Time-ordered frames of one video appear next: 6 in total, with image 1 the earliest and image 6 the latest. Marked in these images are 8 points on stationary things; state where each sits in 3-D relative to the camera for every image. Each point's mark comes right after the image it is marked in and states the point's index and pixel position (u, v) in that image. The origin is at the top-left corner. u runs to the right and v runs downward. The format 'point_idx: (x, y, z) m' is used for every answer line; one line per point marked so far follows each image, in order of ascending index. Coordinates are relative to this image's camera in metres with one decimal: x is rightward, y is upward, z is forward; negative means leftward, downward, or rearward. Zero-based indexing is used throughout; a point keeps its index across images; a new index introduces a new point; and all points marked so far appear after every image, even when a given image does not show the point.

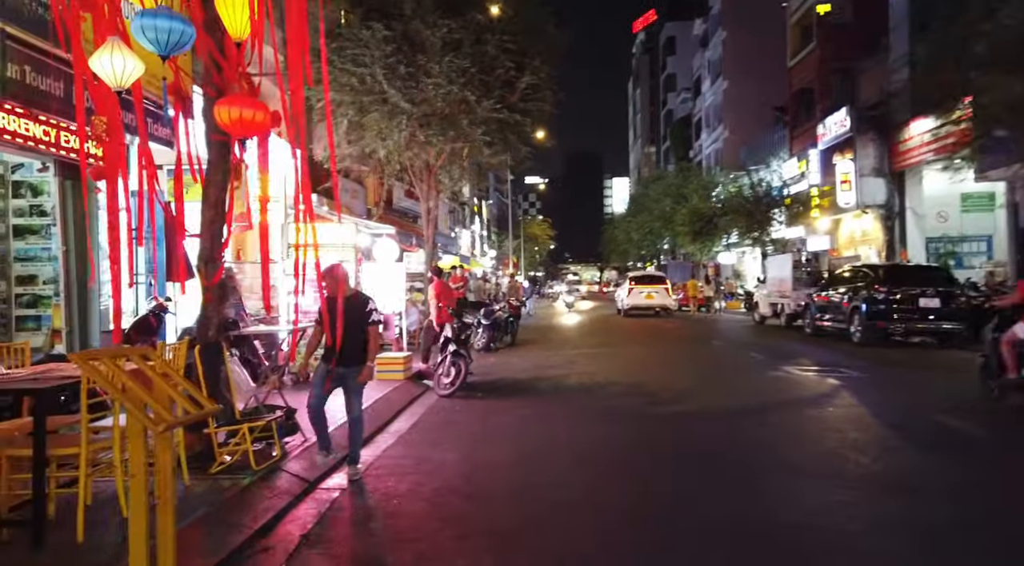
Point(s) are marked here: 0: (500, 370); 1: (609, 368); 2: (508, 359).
0: (-0.2, -1.7, +14.1) m
1: (+1.9, -1.7, +14.1) m
2: (-0.1, -1.7, +16.5) m
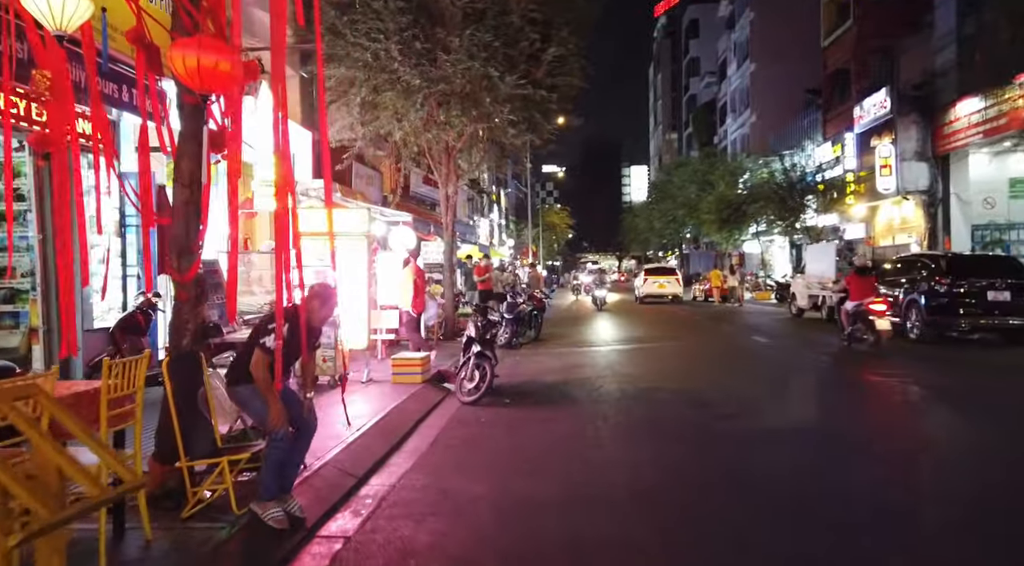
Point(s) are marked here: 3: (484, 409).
0: (+0.3, -1.6, +12.9) m
1: (+2.4, -1.5, +12.8) m
2: (+0.5, -1.6, +15.2) m
3: (-0.3, -1.7, +9.6) m
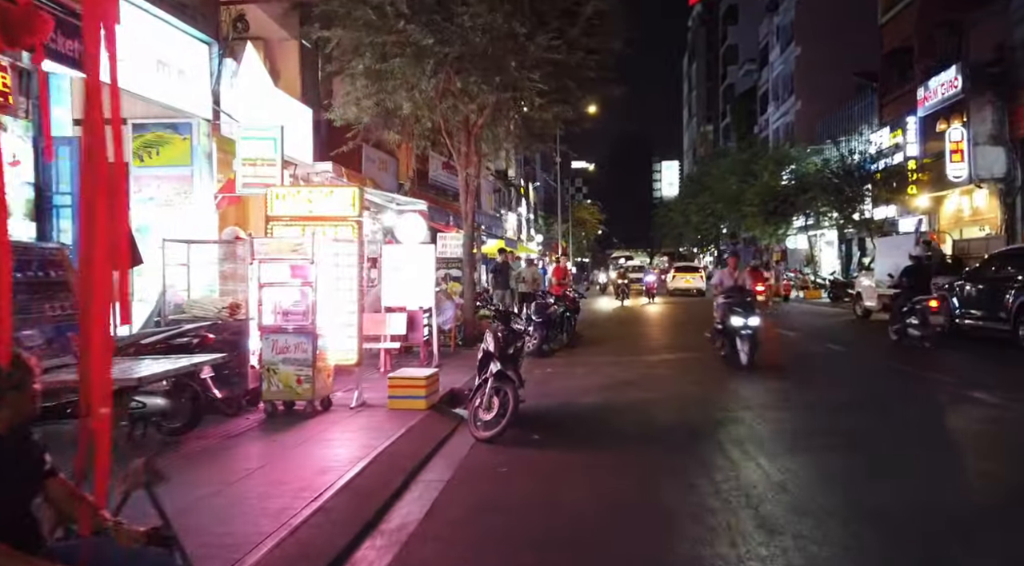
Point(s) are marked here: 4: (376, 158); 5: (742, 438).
0: (+0.7, -1.6, +10.4) m
1: (+2.8, -1.5, +10.3) m
2: (+1.0, -1.5, +12.7) m
3: (0.0, -1.7, +7.2) m
4: (-3.6, +3.3, +19.2) m
5: (+2.4, -1.6, +7.5) m
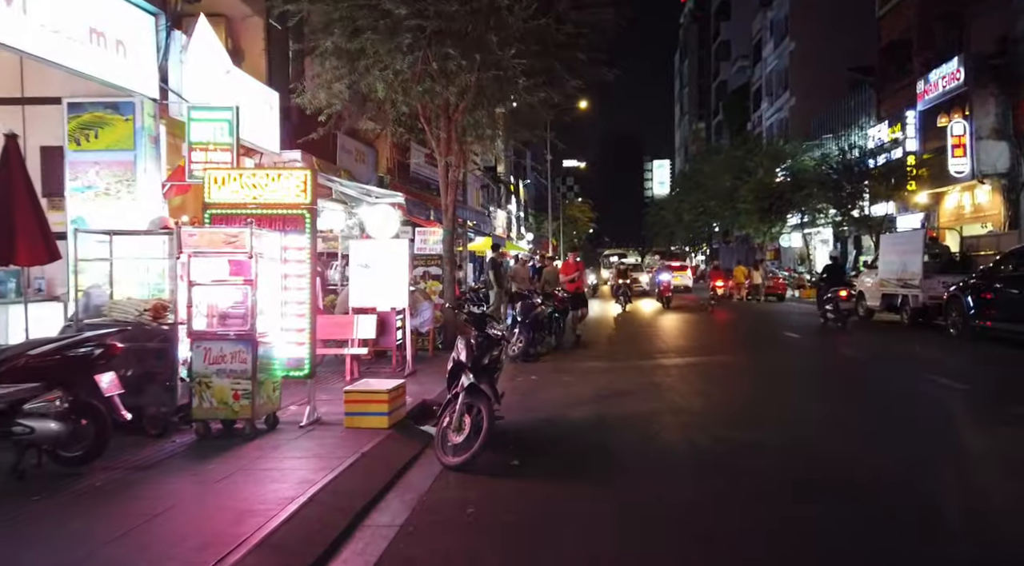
0: (+0.4, -1.5, +9.3) m
1: (+2.6, -1.5, +9.2) m
2: (+0.7, -1.5, +11.6) m
3: (-0.2, -1.6, +6.0) m
4: (-4.0, +3.4, +18.0) m
5: (+2.2, -1.6, +6.4) m
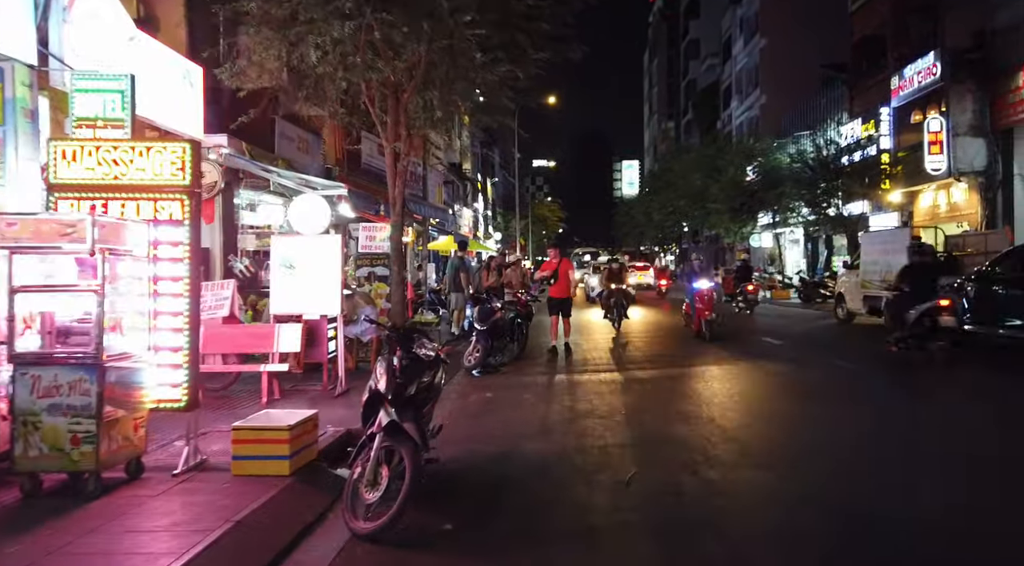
0: (-0.1, -1.6, +7.7) m
1: (+2.0, -1.5, +7.7) m
2: (0.0, -1.5, +10.1) m
3: (-0.7, -1.7, +4.5) m
4: (-4.9, +3.3, +16.3) m
5: (+1.7, -1.6, +4.9) m
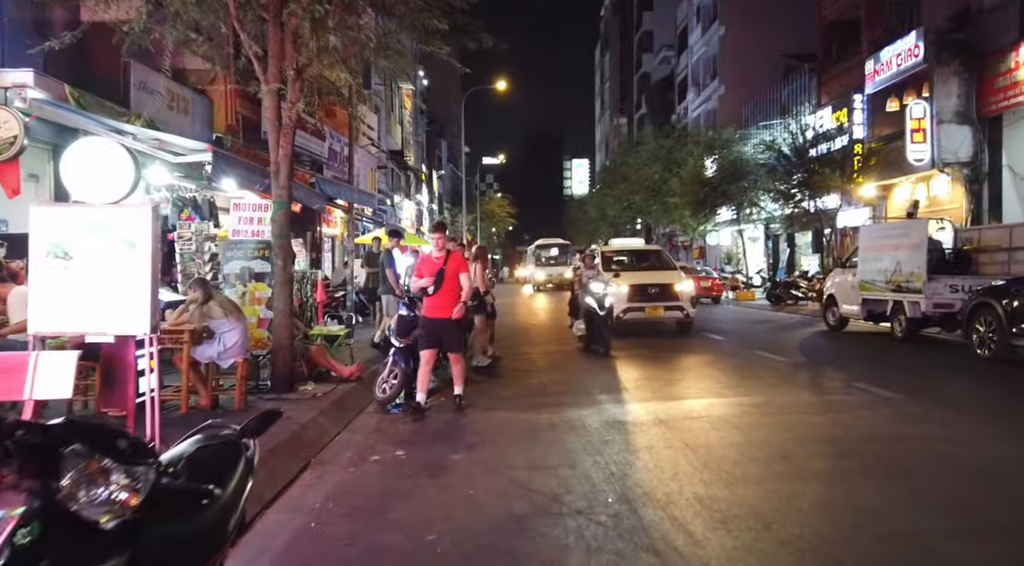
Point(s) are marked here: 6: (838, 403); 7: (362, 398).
0: (-0.7, -1.6, +4.3) m
1: (+1.5, -1.5, +4.4) m
2: (-0.7, -1.5, +6.6) m
3: (-1.0, -1.7, +1.0) m
4: (-6.1, +3.3, +12.5) m
5: (+1.4, -1.6, +1.6) m
6: (+3.8, -1.5, +8.3) m
7: (-2.0, -1.5, +9.7) m
